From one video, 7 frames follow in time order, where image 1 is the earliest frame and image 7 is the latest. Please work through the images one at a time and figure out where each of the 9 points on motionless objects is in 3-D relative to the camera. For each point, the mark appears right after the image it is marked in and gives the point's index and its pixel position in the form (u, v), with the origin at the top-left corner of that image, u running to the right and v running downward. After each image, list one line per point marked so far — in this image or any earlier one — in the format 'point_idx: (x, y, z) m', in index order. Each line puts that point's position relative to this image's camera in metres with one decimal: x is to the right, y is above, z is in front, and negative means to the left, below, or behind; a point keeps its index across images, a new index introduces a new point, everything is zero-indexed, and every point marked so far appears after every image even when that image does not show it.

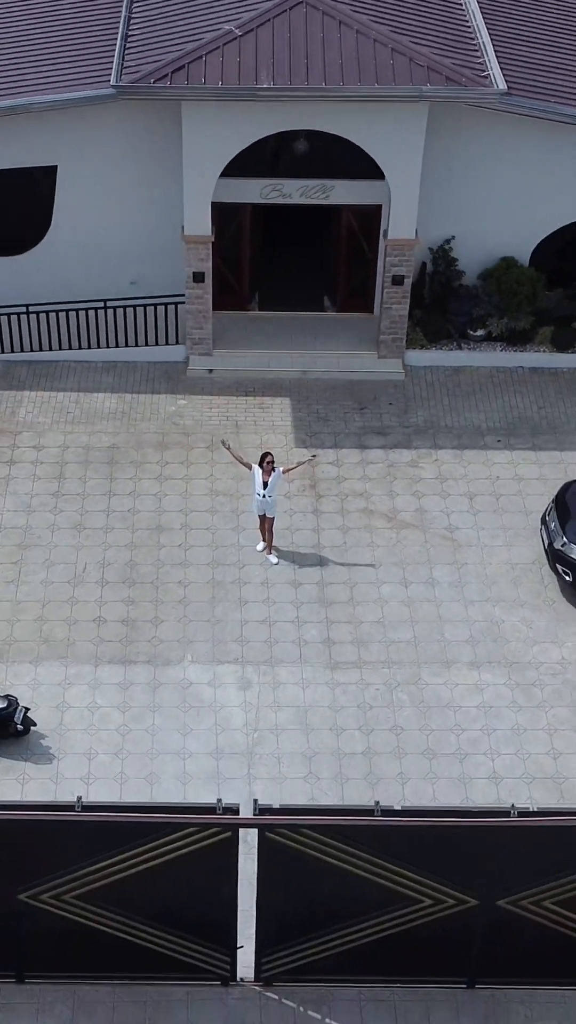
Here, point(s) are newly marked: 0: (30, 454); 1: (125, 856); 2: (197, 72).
0: (-2.3, +0.4, +12.5) m
1: (-0.9, -1.9, +7.9) m
2: (-0.8, +3.6, +11.7) m
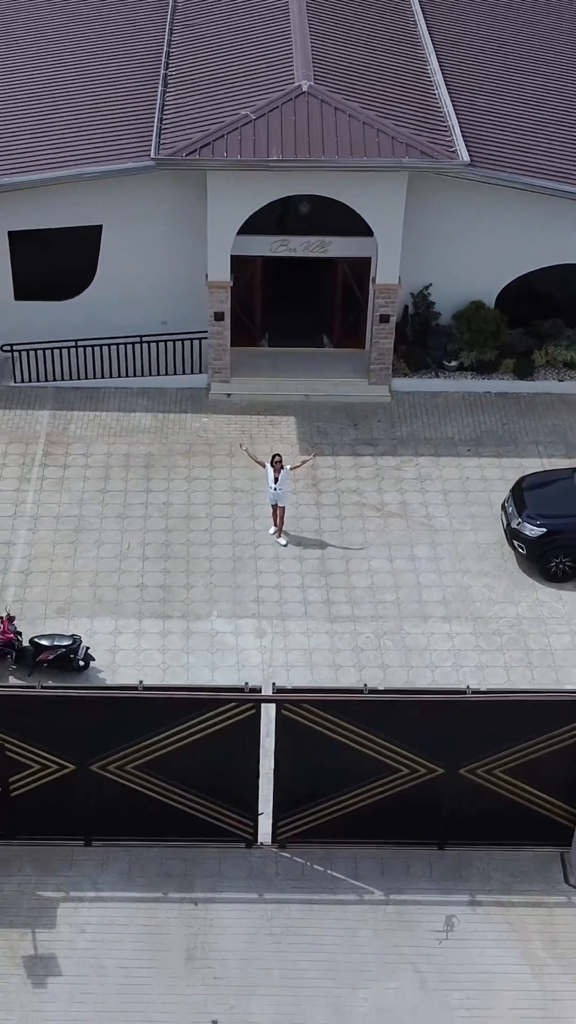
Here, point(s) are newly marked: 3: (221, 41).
0: (-2.2, +0.5, +15.1) m
1: (-0.8, -1.6, +10.4) m
2: (-0.7, +3.7, +14.5) m
3: (-0.8, +5.7, +17.5) m
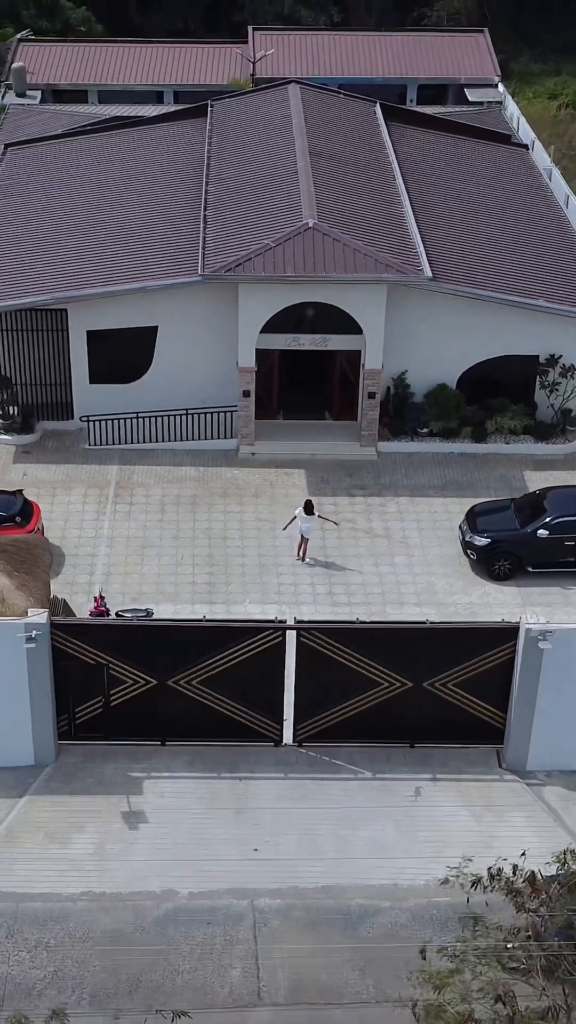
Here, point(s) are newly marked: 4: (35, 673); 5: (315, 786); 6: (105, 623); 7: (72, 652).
0: (-2.0, +0.1, +20.1) m
1: (-0.6, -1.5, +15.1) m
2: (-0.6, +3.4, +19.8) m
3: (-0.7, +5.1, +22.9) m
4: (-2.6, -1.6, +14.7) m
5: (+0.3, -2.9, +15.4) m
6: (-1.9, -1.2, +14.8) m
7: (-2.2, -1.5, +14.9) m
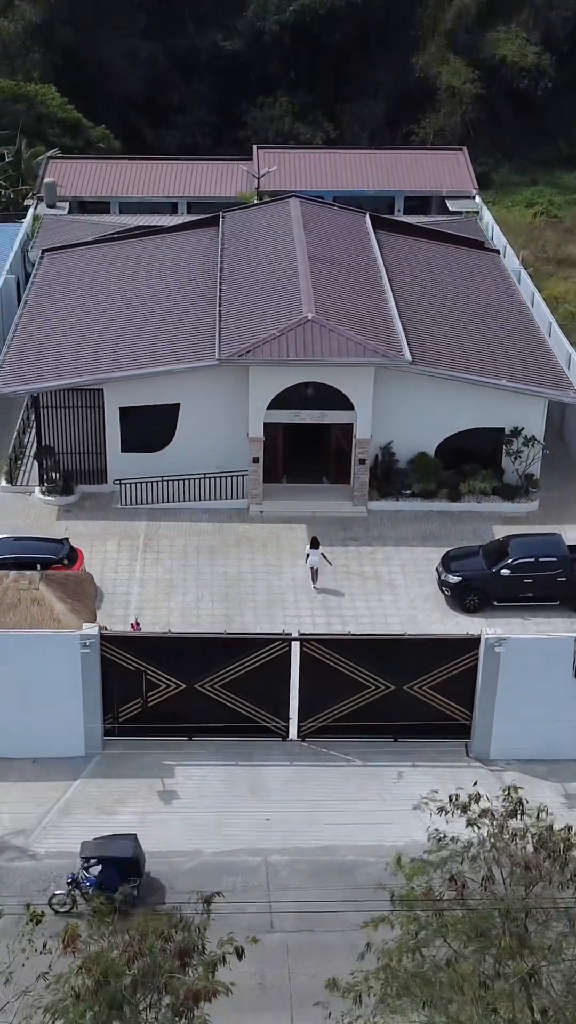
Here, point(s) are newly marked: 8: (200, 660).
0: (-2.0, -0.6, +23.6) m
1: (-0.6, -1.9, +18.6) m
2: (-0.5, +2.6, +23.6) m
3: (-0.6, +4.1, +26.8) m
4: (-2.5, -2.0, +18.2) m
5: (+0.4, -3.4, +18.7) m
6: (-1.8, -1.6, +18.3) m
7: (-2.2, -1.9, +18.4) m
8: (-1.1, -1.9, +18.6) m
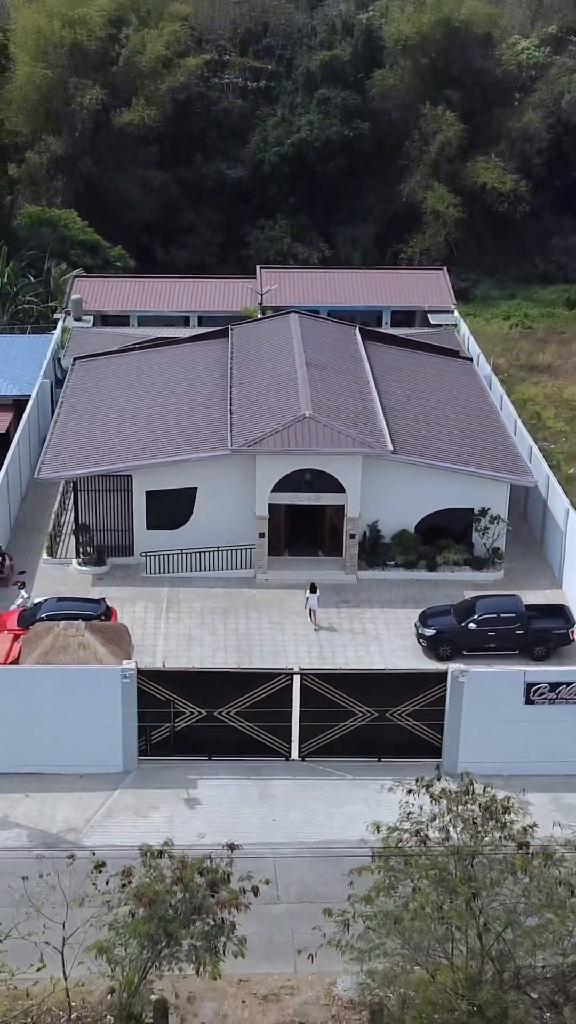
0: (-1.9, -1.9, +27.8) m
1: (-0.5, -2.9, +22.7) m
2: (-0.5, +1.3, +28.0) m
3: (-0.6, +2.6, +31.3) m
4: (-2.5, -2.9, +22.2) m
5: (+0.4, -4.3, +22.7) m
6: (-1.8, -2.5, +22.4) m
7: (-2.1, -2.8, +22.5) m
8: (-1.1, -2.8, +22.7) m
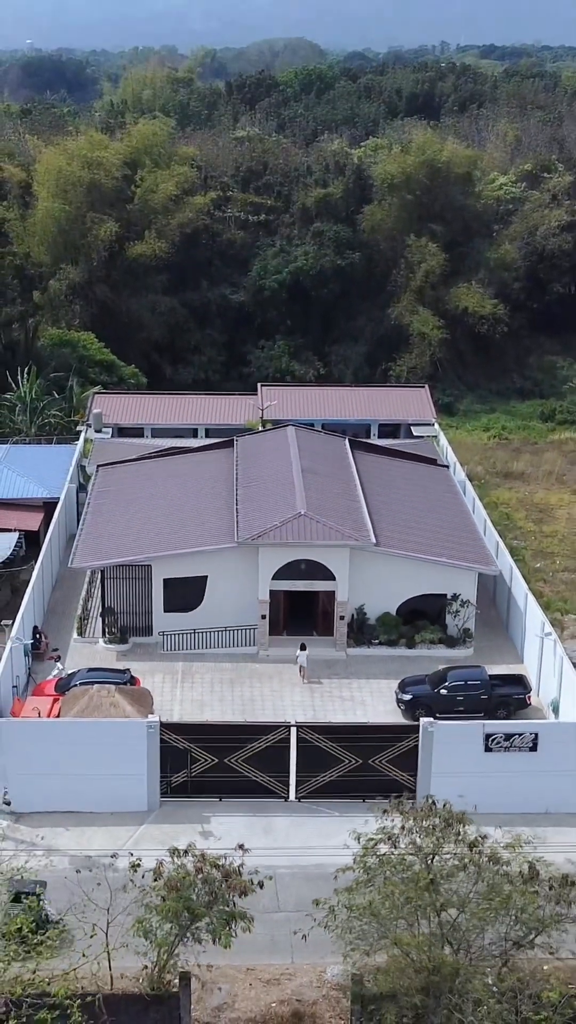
0: (-2.0, -3.8, +32.2) m
1: (-0.6, -4.3, +27.1) m
2: (-0.5, -0.6, +32.7) m
3: (-0.6, +0.4, +36.1) m
4: (-2.5, -4.3, +26.6) m
5: (+0.4, -5.8, +27.0) m
6: (-1.8, -3.9, +26.8) m
7: (-2.2, -4.3, +26.9) m
8: (-1.1, -4.3, +27.0) m
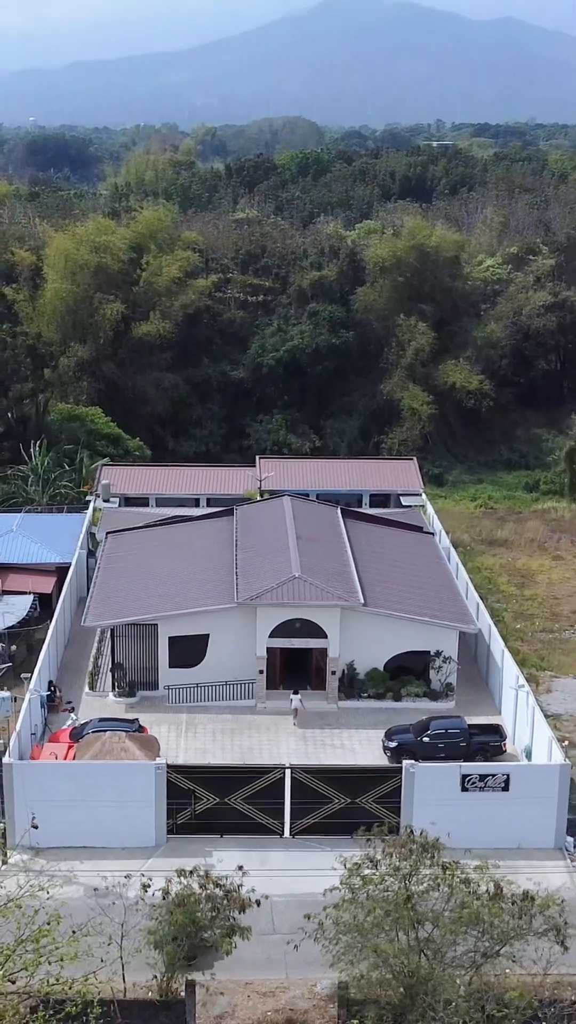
0: (-2.1, -5.3, +35.0) m
1: (-0.7, -5.6, +29.8) m
2: (-0.6, -2.1, +35.6) m
3: (-0.8, -1.3, +39.0) m
4: (-2.6, -5.6, +29.3) m
5: (+0.3, -7.0, +29.7) m
6: (-1.9, -5.2, +29.5) m
7: (-2.3, -5.5, +29.6) m
8: (-1.2, -5.6, +29.8) m
